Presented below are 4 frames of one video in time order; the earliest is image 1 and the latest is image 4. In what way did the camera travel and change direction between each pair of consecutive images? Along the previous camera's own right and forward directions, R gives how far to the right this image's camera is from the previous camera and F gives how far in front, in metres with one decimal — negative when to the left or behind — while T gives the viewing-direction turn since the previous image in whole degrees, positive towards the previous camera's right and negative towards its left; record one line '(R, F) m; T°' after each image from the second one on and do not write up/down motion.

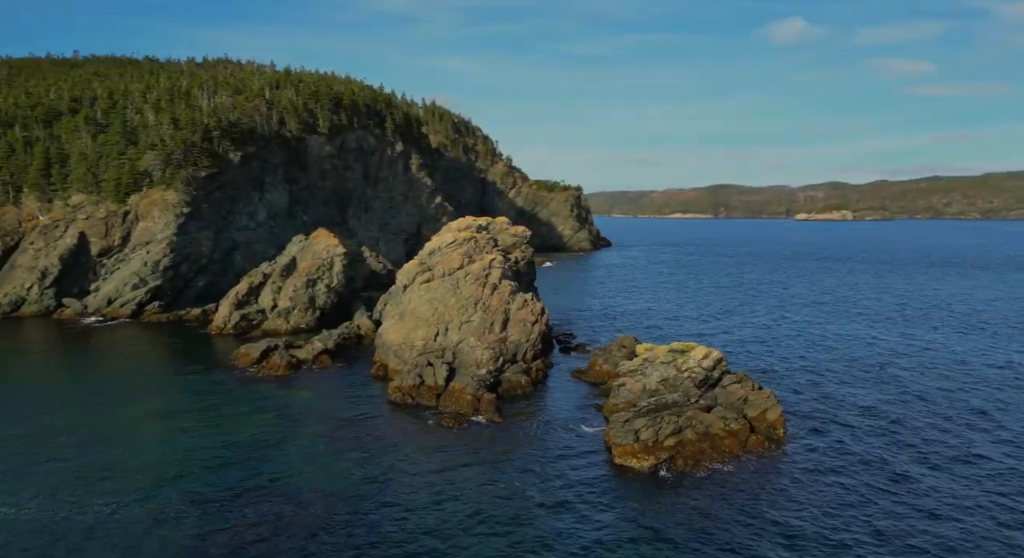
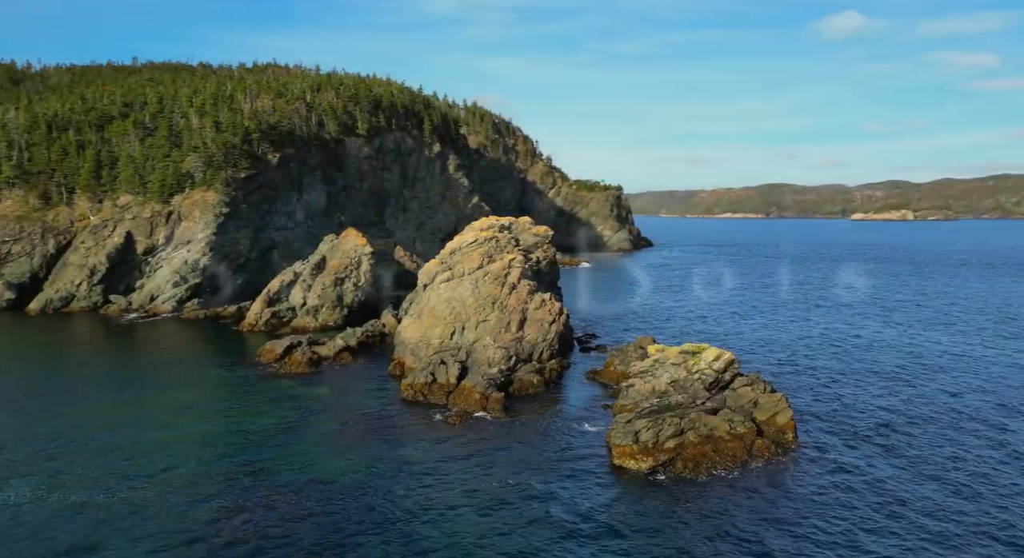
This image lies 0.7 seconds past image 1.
(+2.2, -0.3) m; -4°
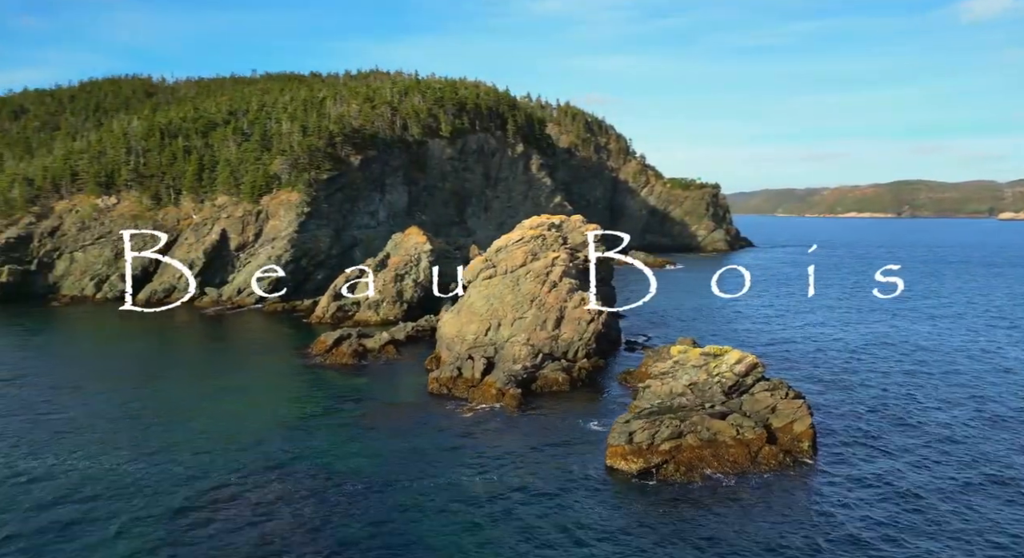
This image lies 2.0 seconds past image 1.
(+5.4, -0.4) m; -9°
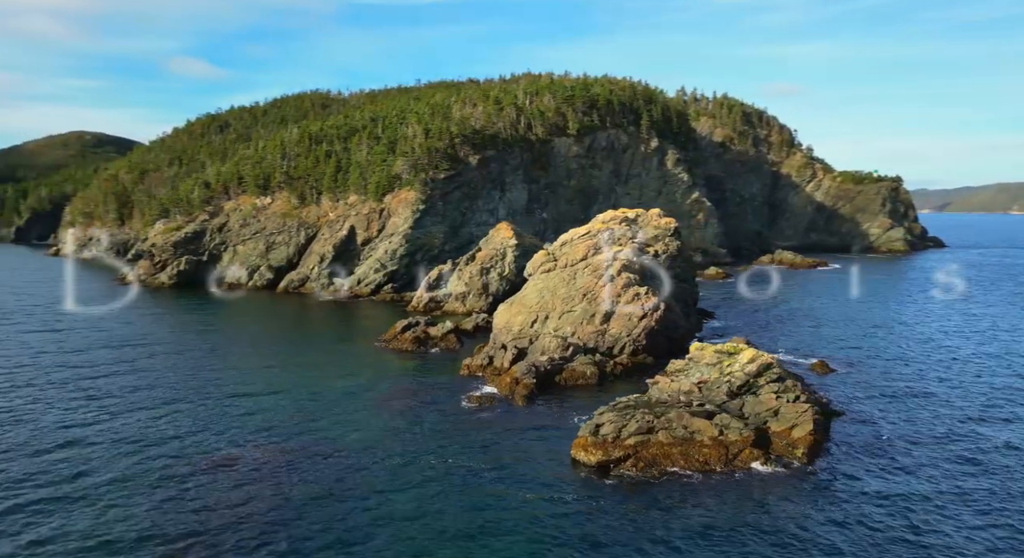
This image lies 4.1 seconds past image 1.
(+10.2, +0.4) m; -16°
